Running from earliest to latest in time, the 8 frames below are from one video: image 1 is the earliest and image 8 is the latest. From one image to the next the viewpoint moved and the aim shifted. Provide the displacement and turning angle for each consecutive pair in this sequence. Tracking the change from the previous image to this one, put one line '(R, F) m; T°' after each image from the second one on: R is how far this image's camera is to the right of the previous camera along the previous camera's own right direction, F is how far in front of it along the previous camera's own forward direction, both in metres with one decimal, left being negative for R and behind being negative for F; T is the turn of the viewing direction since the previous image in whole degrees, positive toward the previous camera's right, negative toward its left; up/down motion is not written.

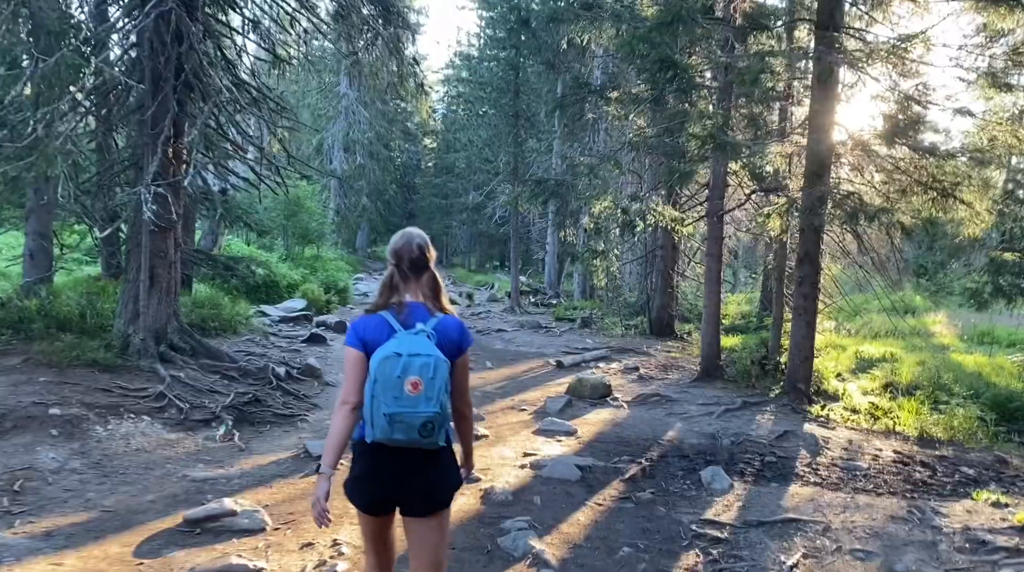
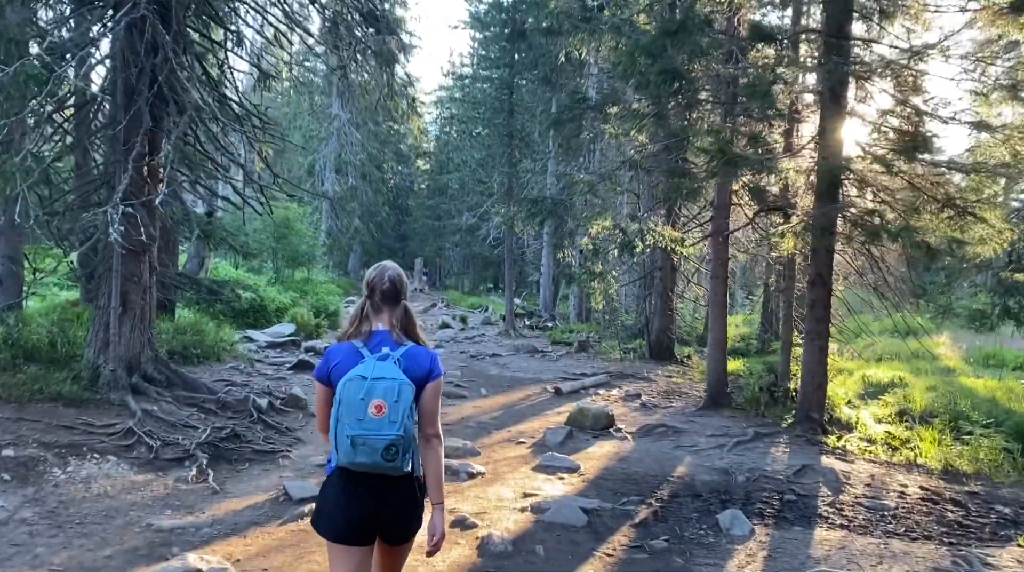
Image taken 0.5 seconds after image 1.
(0.0, +0.7) m; 0°
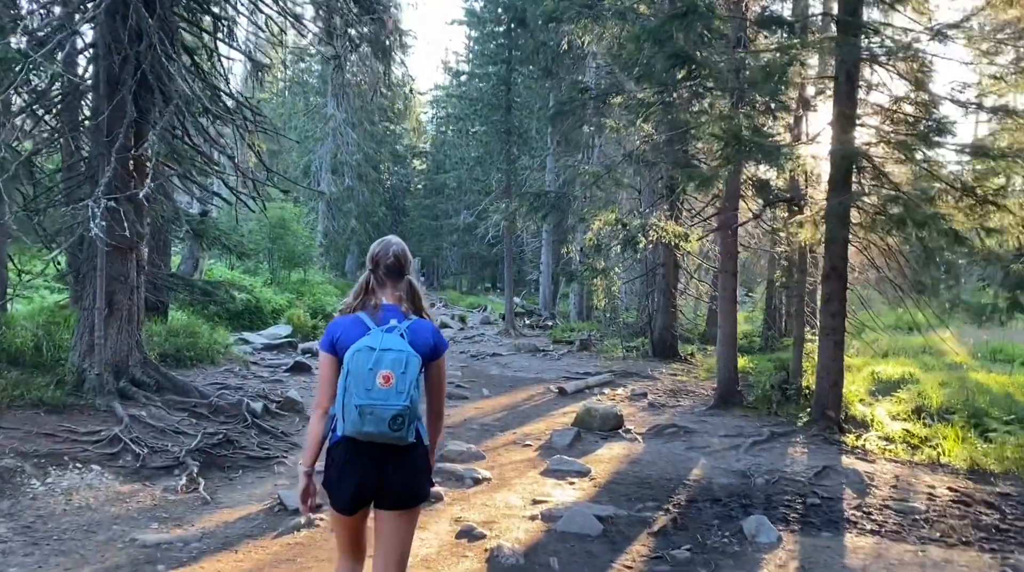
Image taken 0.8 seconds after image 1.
(-0.1, +0.5) m; 0°
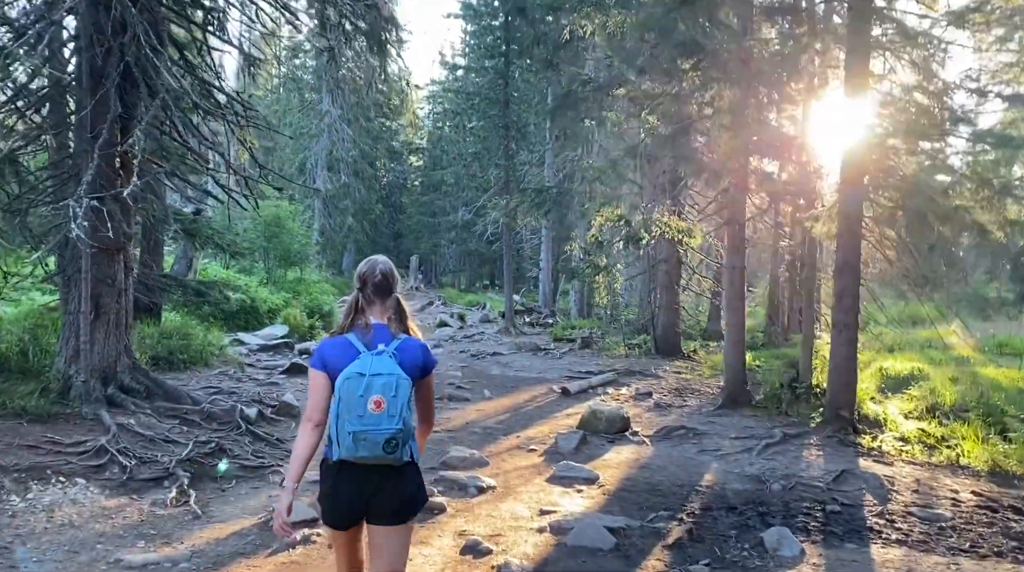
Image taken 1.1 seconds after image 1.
(-0.1, +0.4) m; 0°
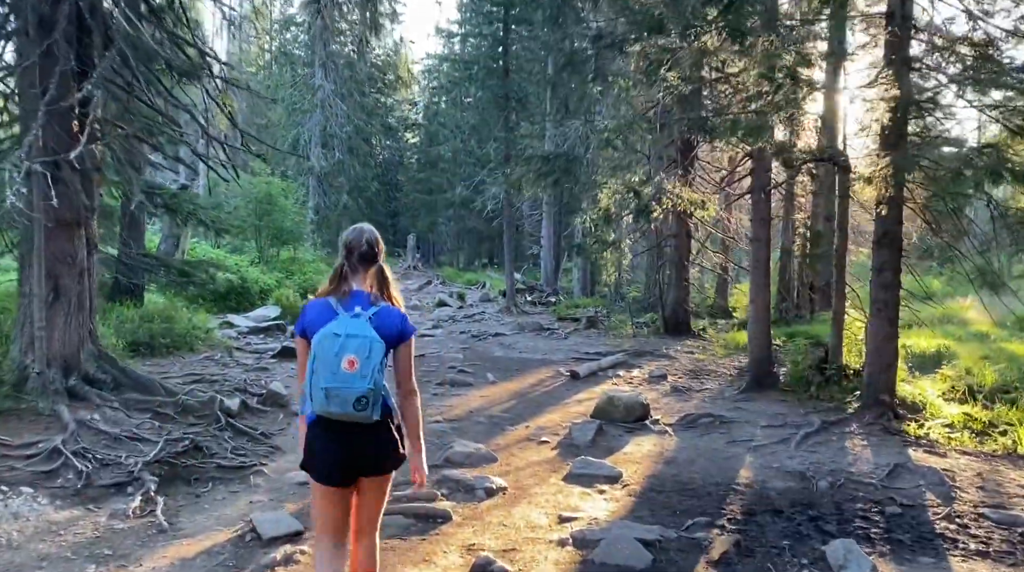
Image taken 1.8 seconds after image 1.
(-0.1, +1.1) m; 0°
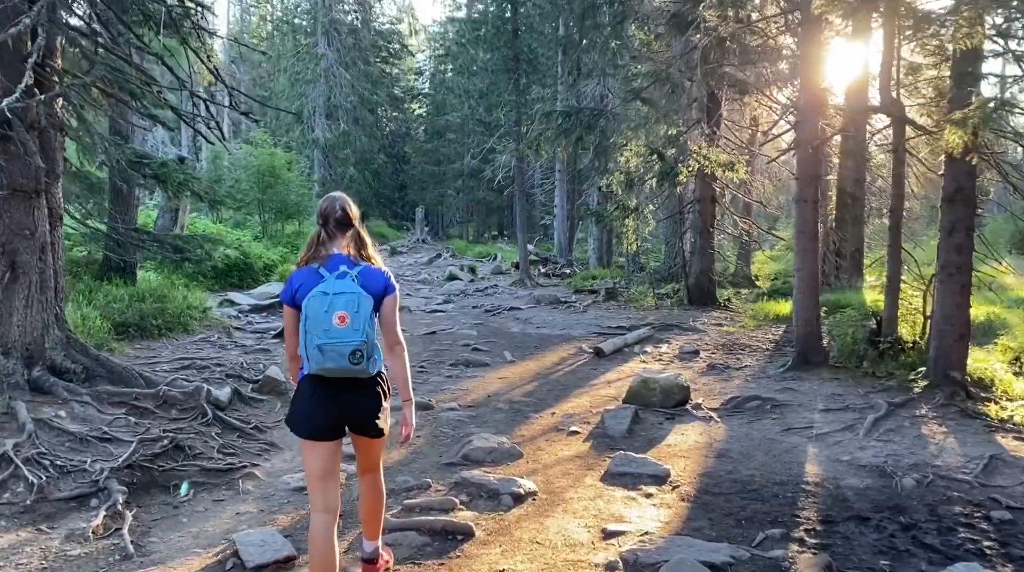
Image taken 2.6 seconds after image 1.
(-0.1, +1.2) m; -1°
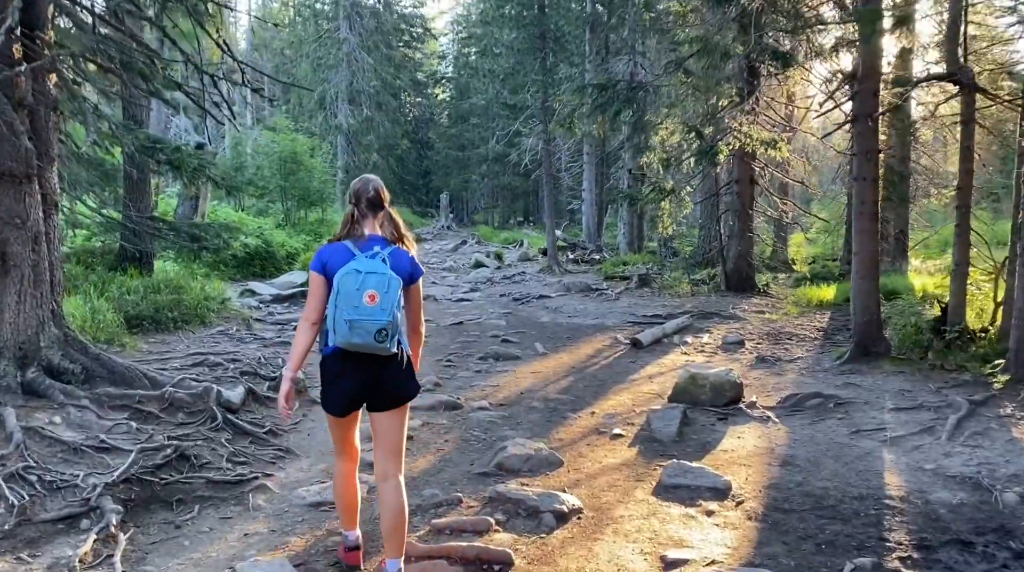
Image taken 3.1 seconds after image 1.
(-0.1, +0.8) m; -1°
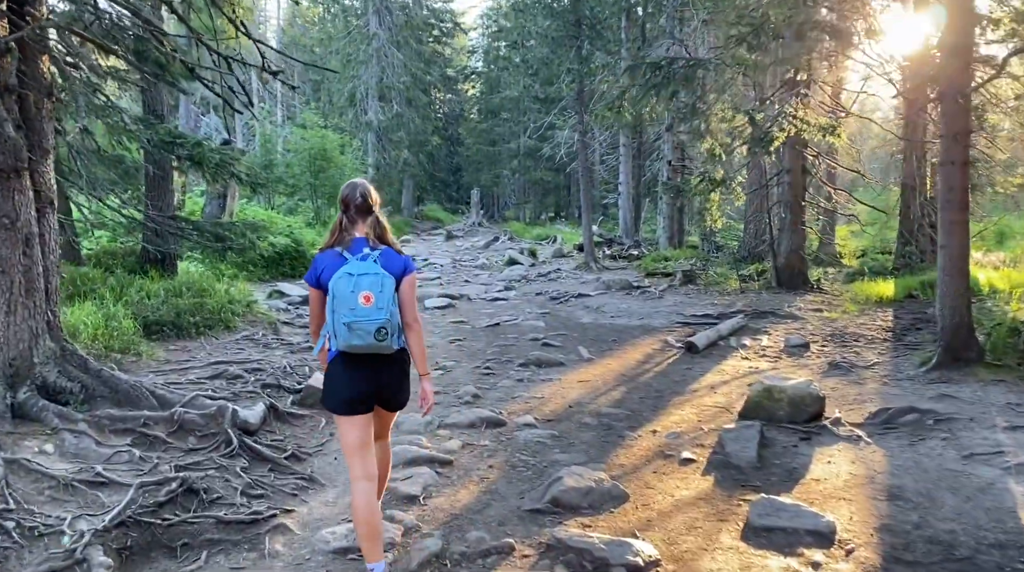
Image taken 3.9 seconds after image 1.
(-0.1, +1.0) m; -2°
